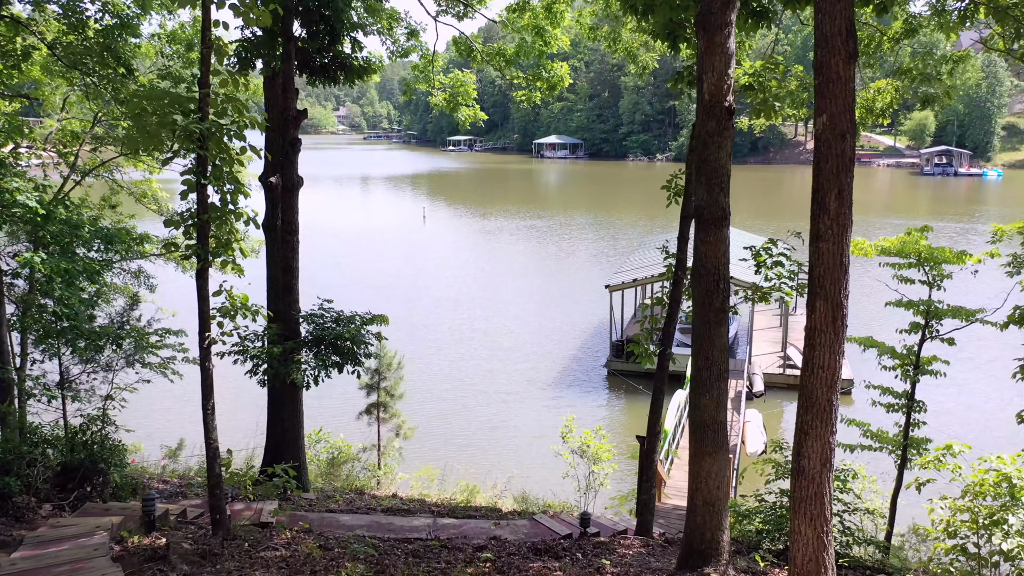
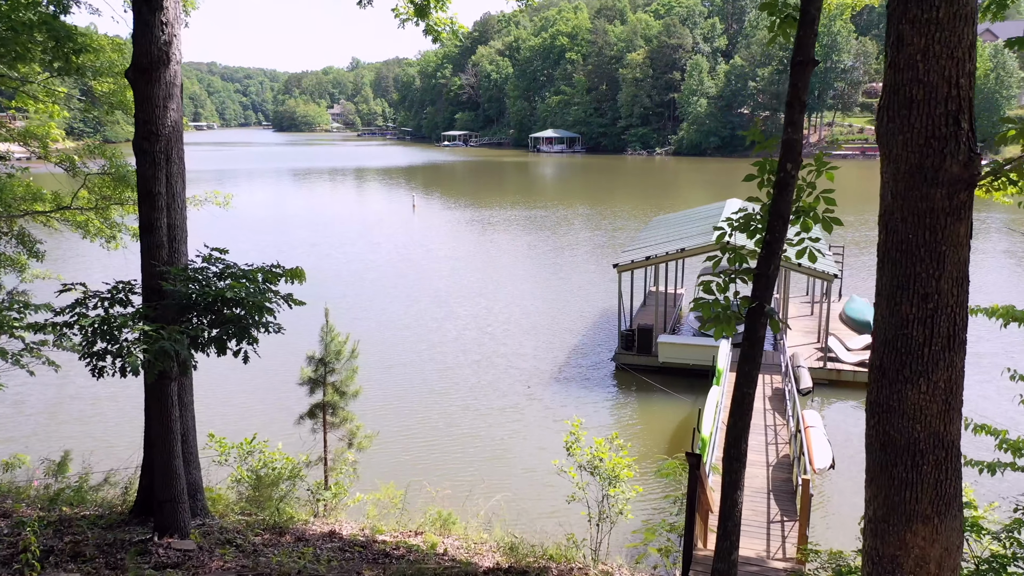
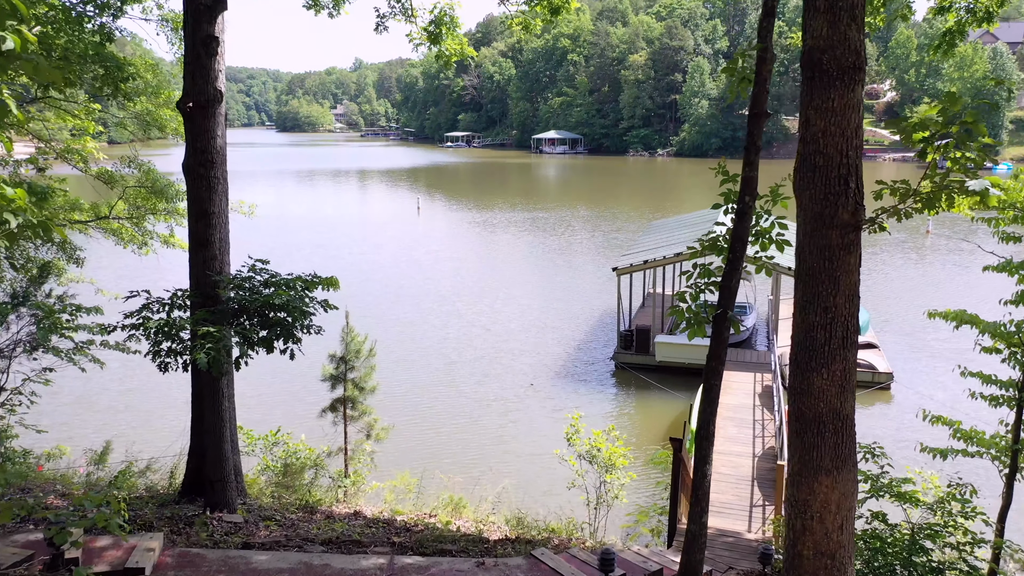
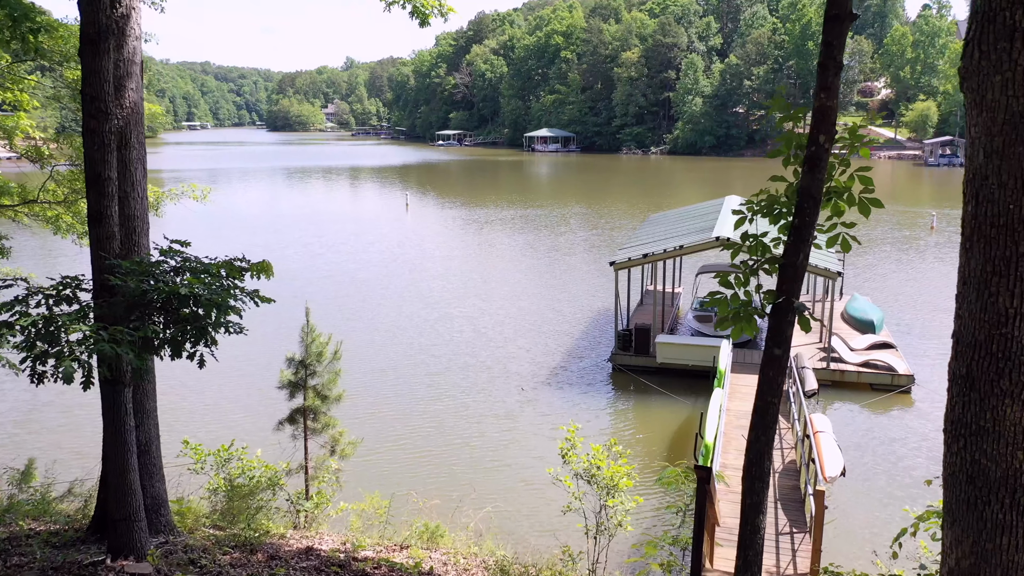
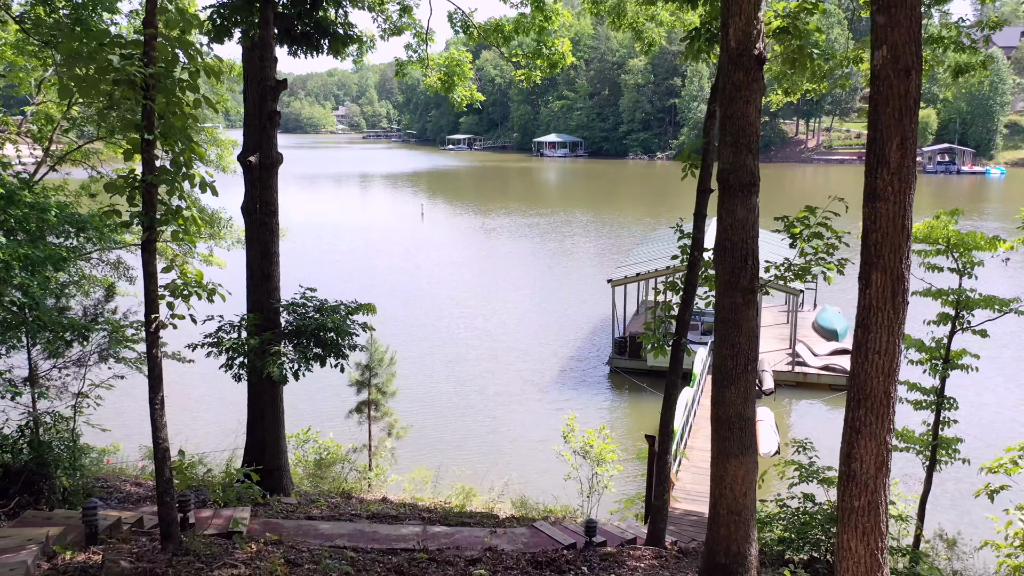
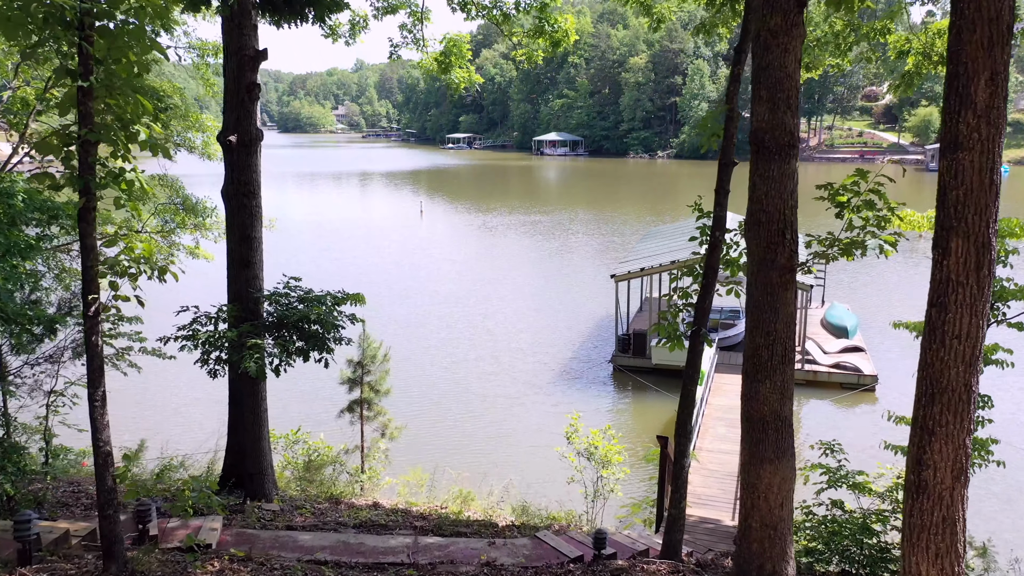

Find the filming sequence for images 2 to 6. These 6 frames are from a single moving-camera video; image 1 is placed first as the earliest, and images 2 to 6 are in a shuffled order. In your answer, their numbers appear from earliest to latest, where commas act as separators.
5, 6, 3, 2, 4
